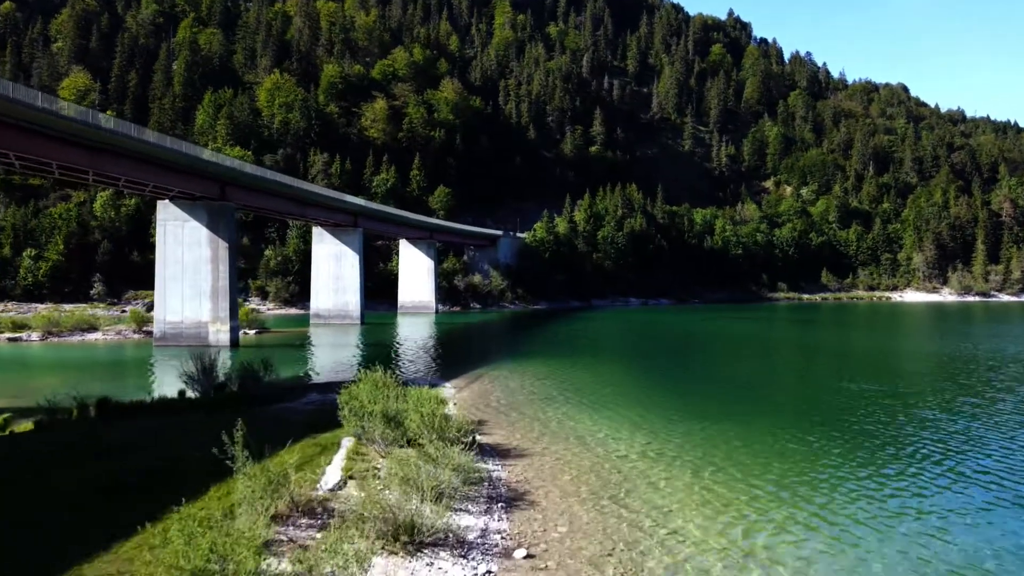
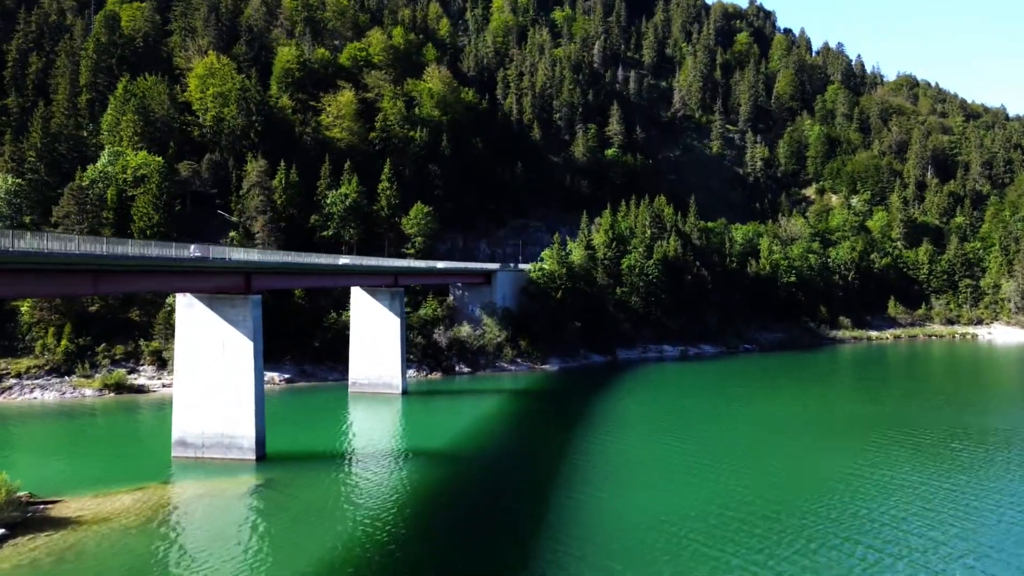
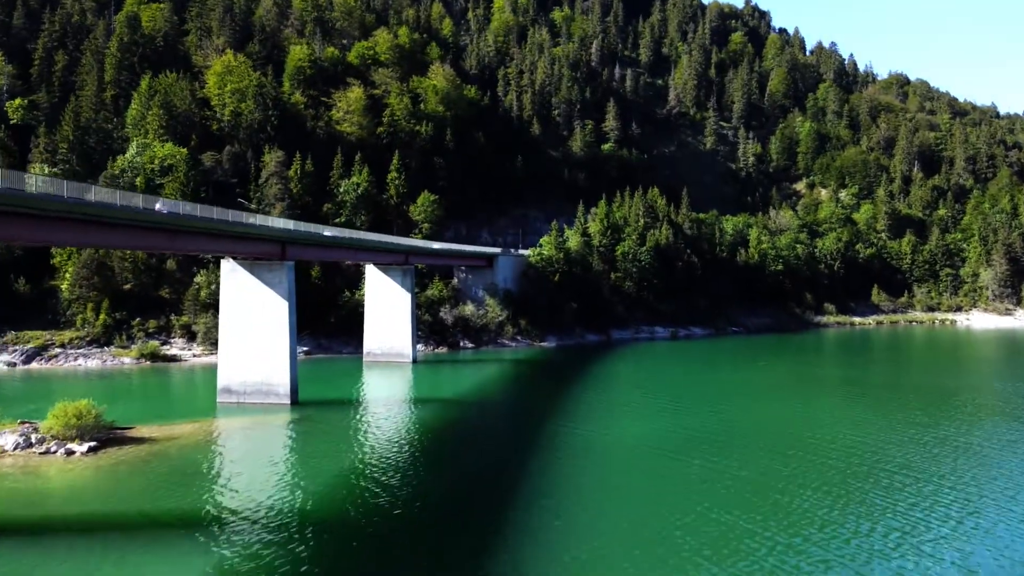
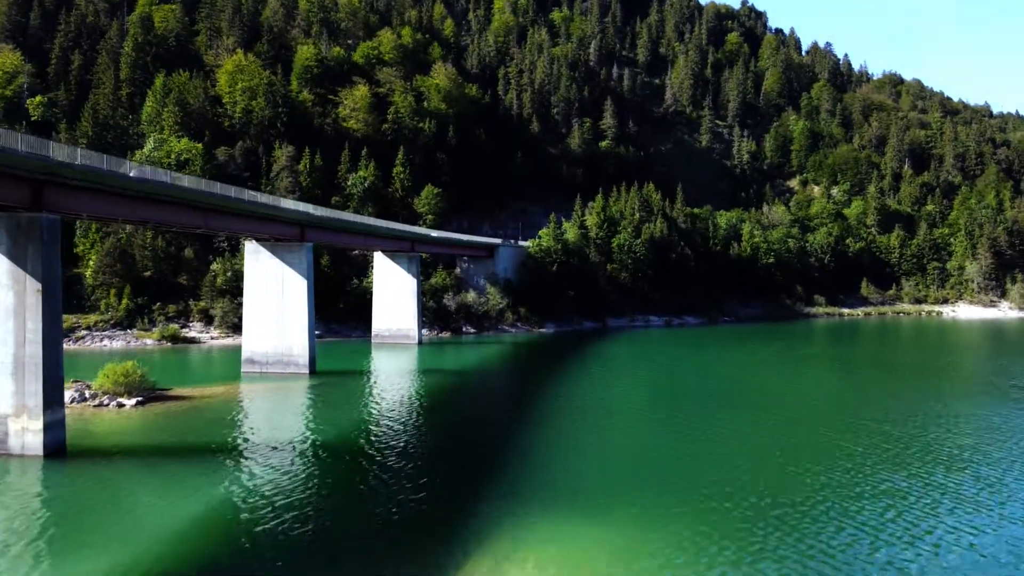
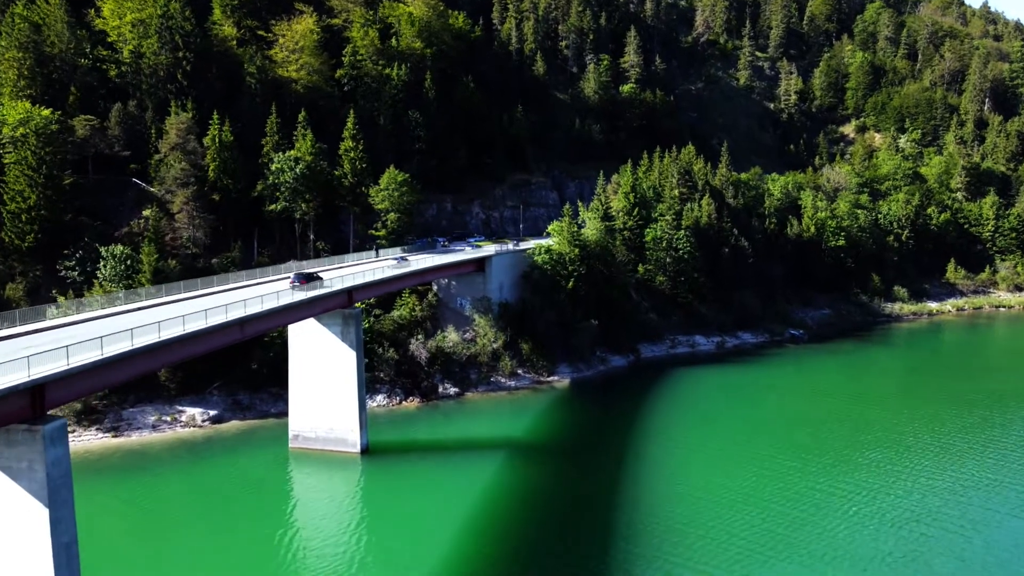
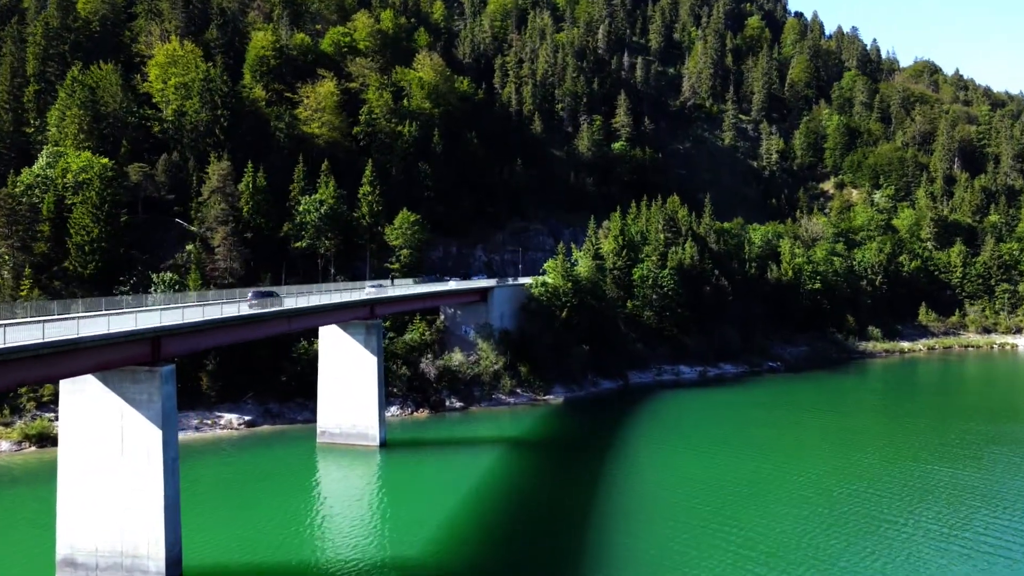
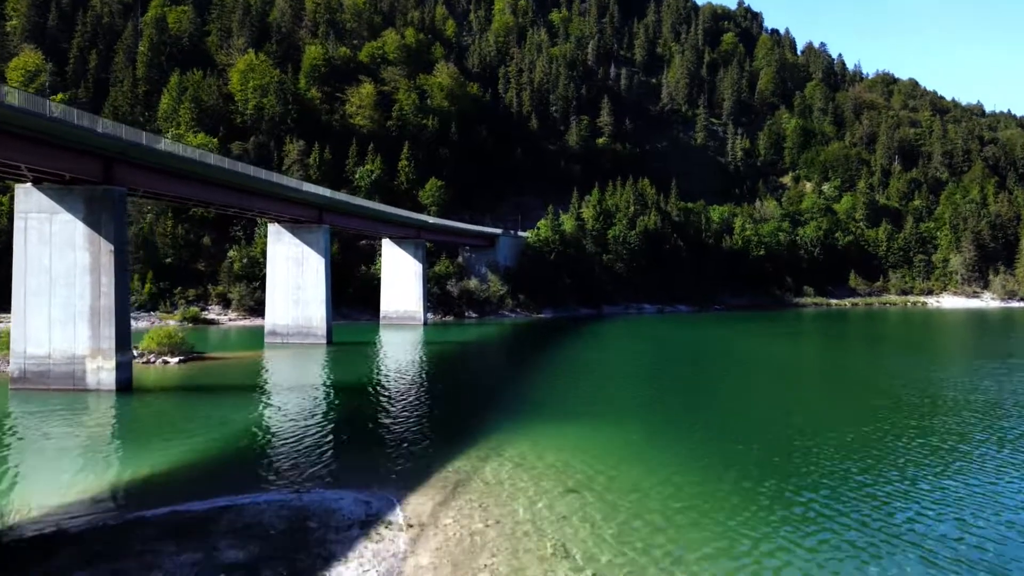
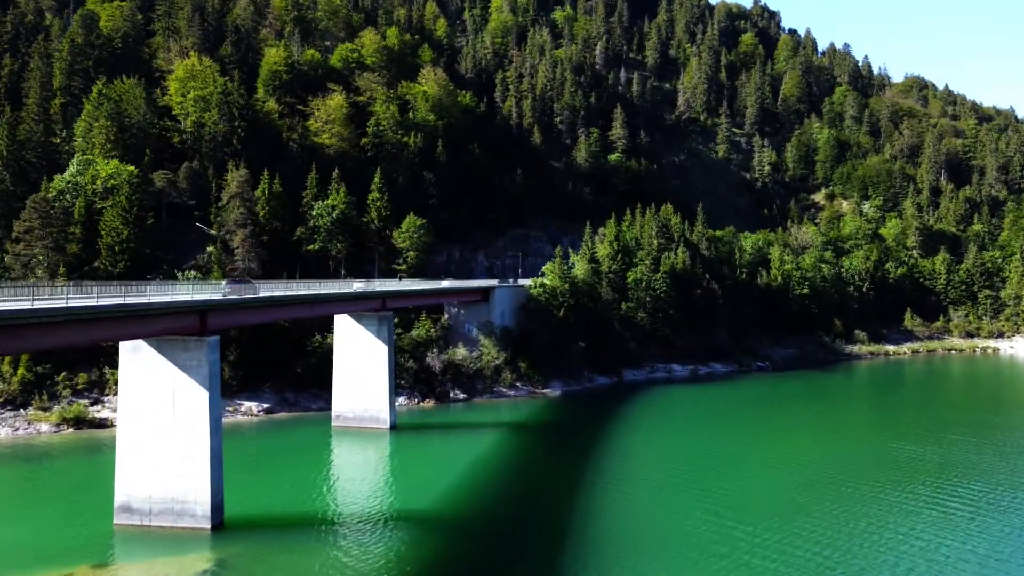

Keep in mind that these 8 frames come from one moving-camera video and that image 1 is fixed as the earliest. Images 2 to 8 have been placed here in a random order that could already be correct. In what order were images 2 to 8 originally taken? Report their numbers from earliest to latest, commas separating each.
7, 4, 3, 2, 8, 6, 5
